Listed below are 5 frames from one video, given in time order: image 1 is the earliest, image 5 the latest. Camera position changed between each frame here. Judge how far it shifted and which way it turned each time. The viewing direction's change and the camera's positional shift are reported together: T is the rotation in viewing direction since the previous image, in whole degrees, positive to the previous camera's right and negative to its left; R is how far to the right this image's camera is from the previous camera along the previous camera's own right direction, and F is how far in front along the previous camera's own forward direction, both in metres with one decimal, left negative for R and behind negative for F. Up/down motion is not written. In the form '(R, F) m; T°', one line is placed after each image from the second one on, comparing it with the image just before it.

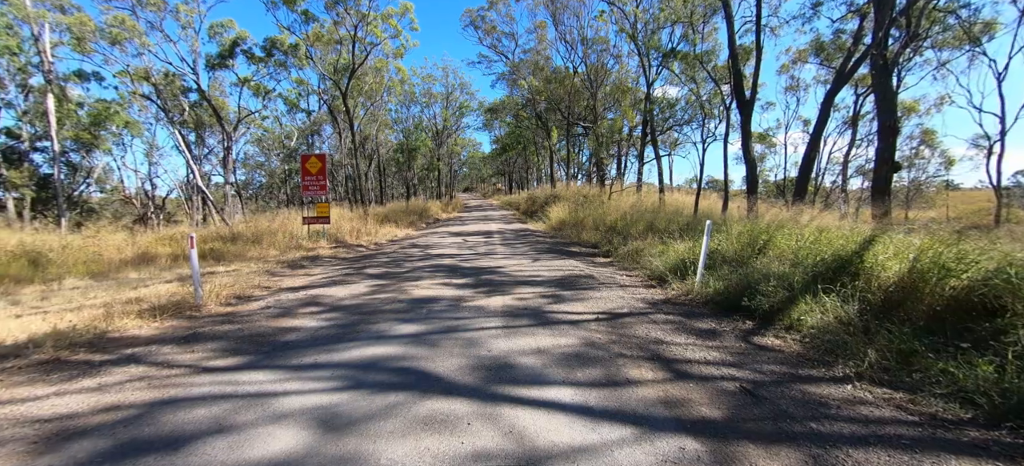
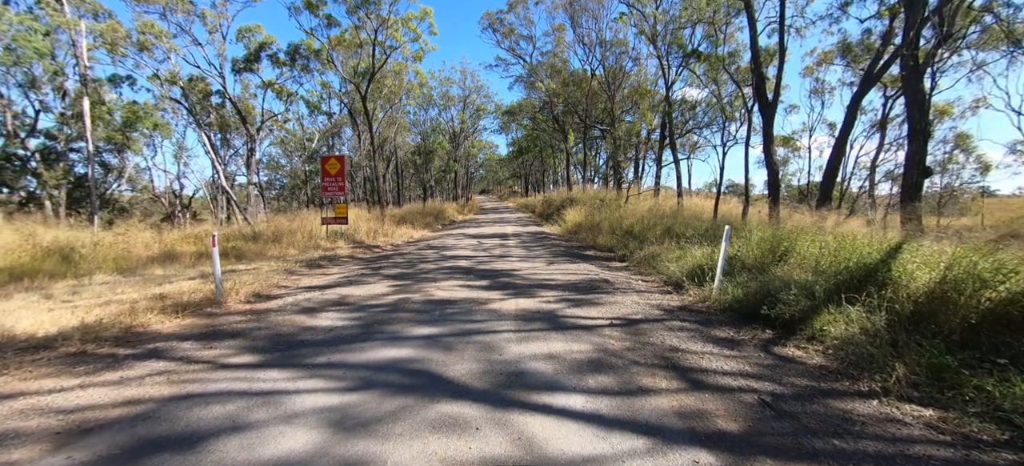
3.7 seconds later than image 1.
(0.0, 0.0) m; -2°
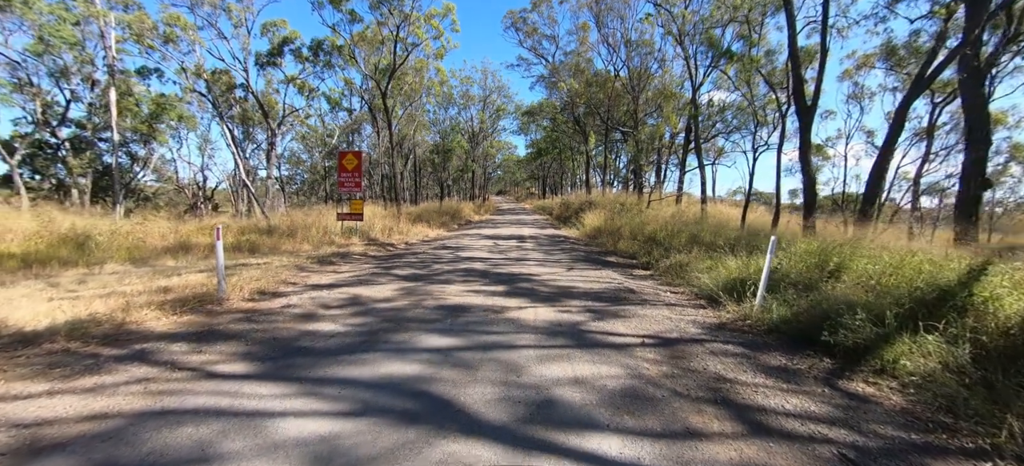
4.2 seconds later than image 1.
(-0.1, +0.5) m; -2°
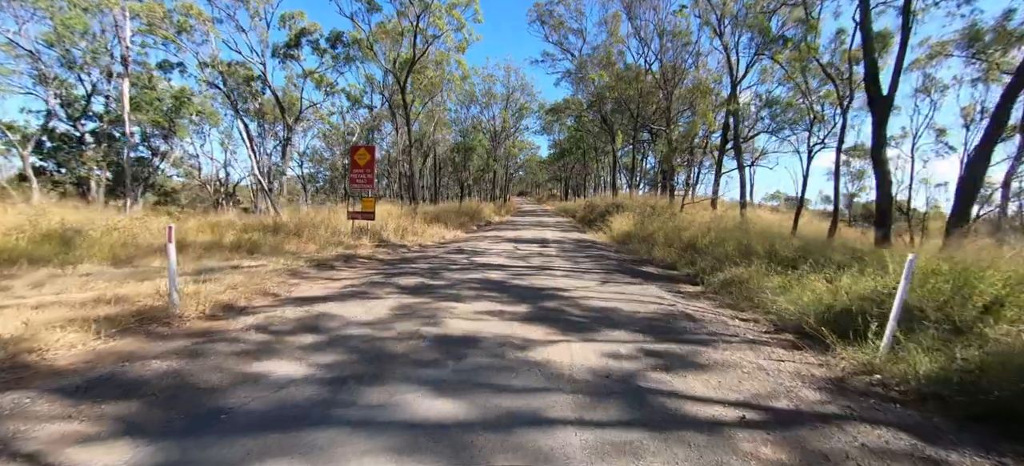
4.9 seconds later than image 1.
(-0.1, +1.4) m; -3°
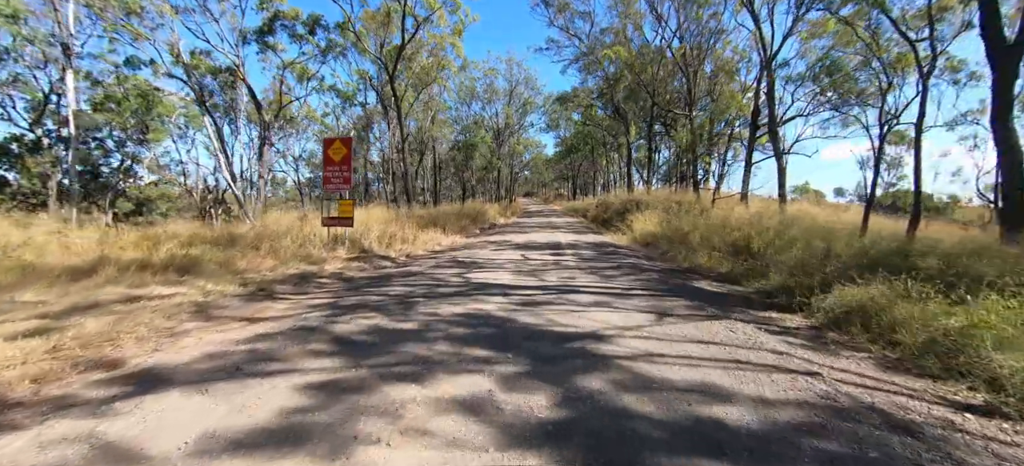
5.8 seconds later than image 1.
(0.0, +2.6) m; -1°
